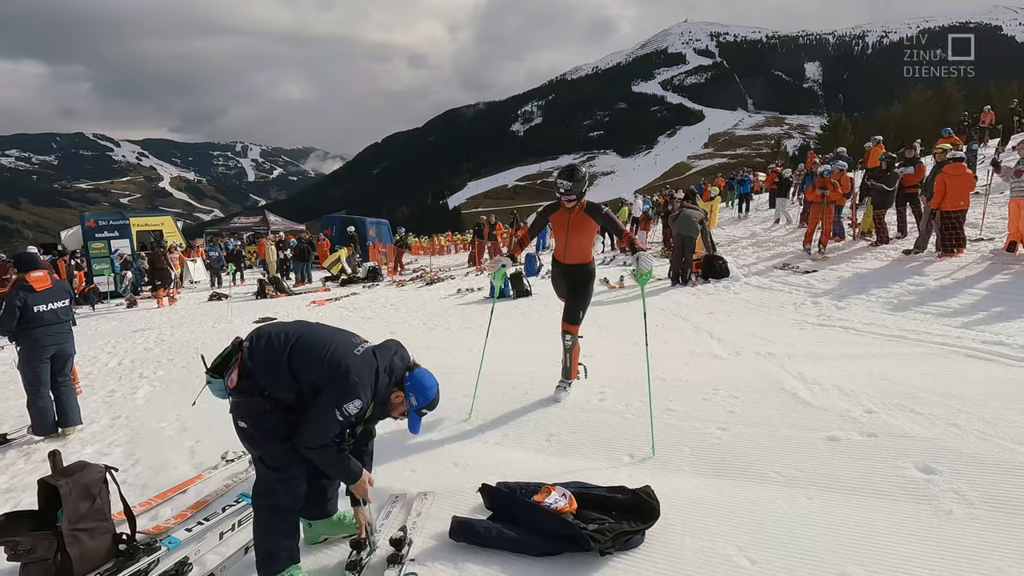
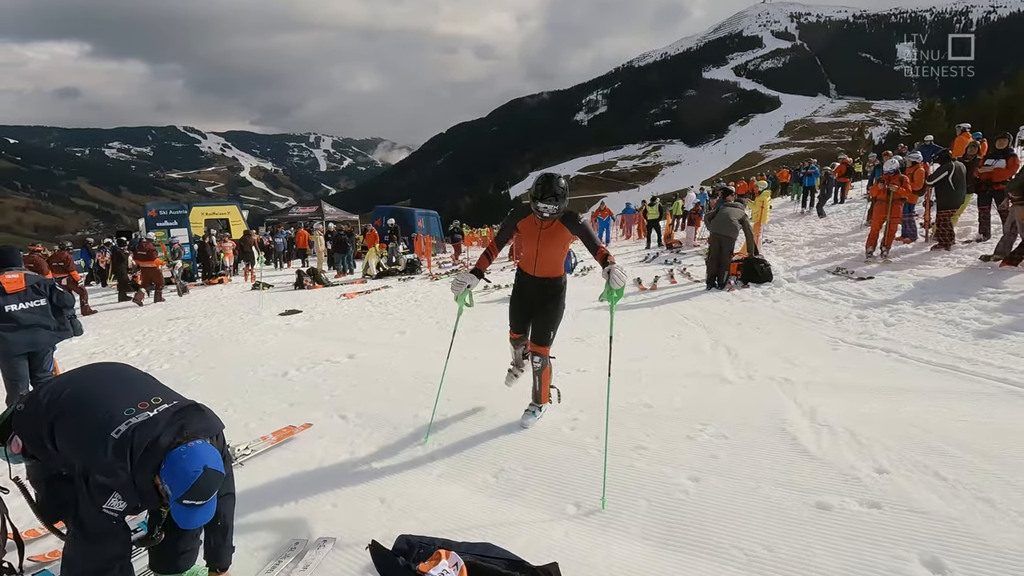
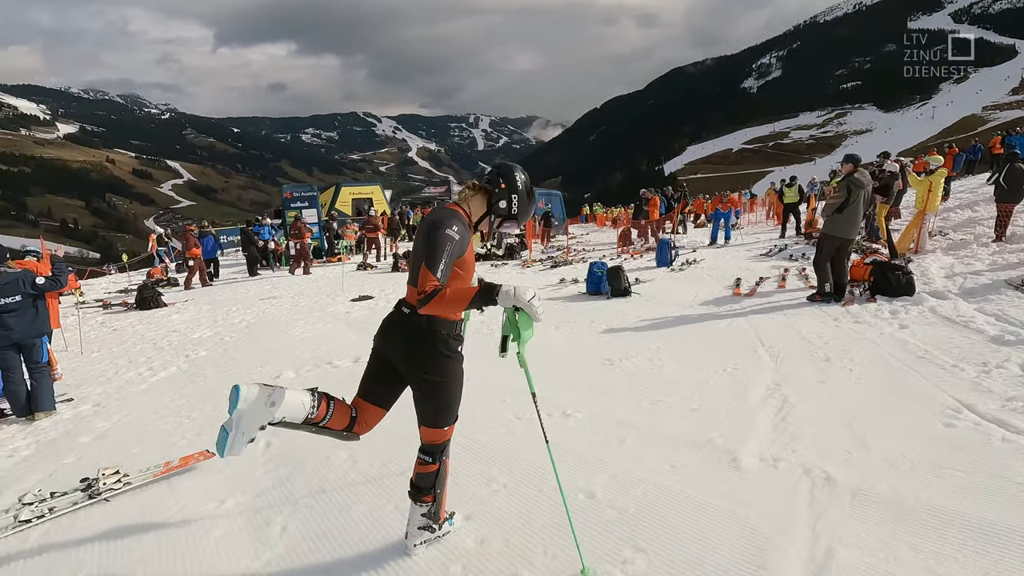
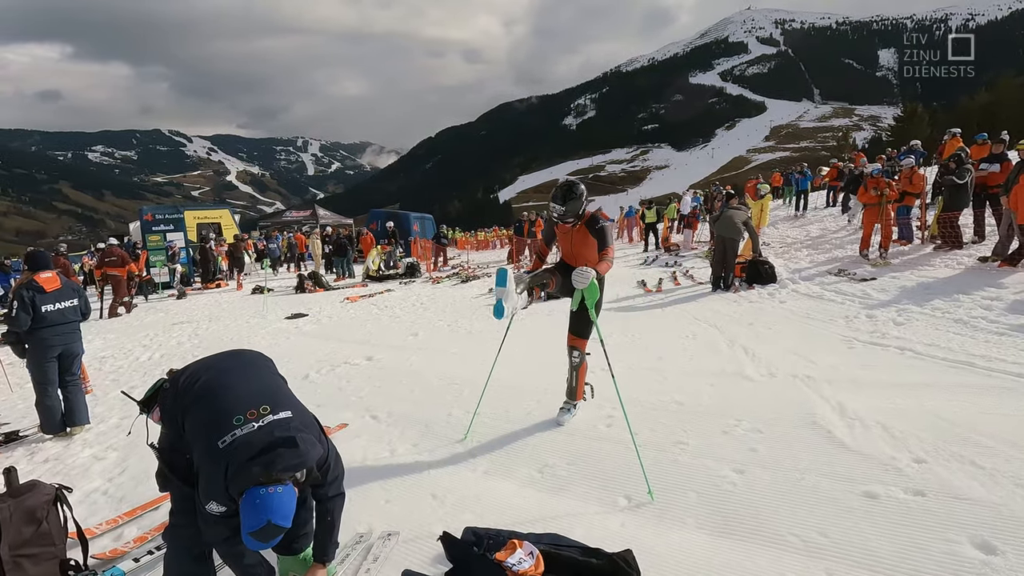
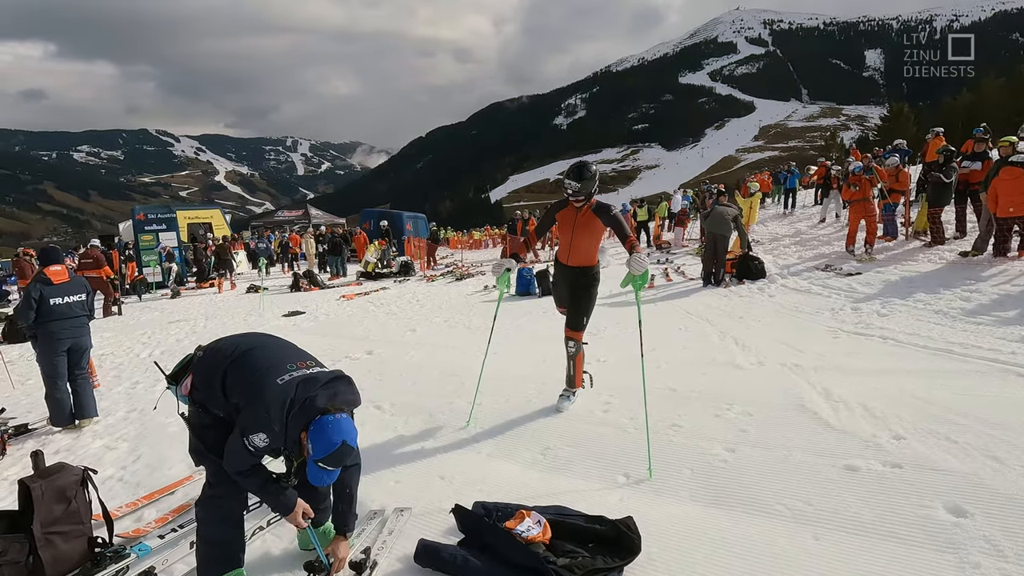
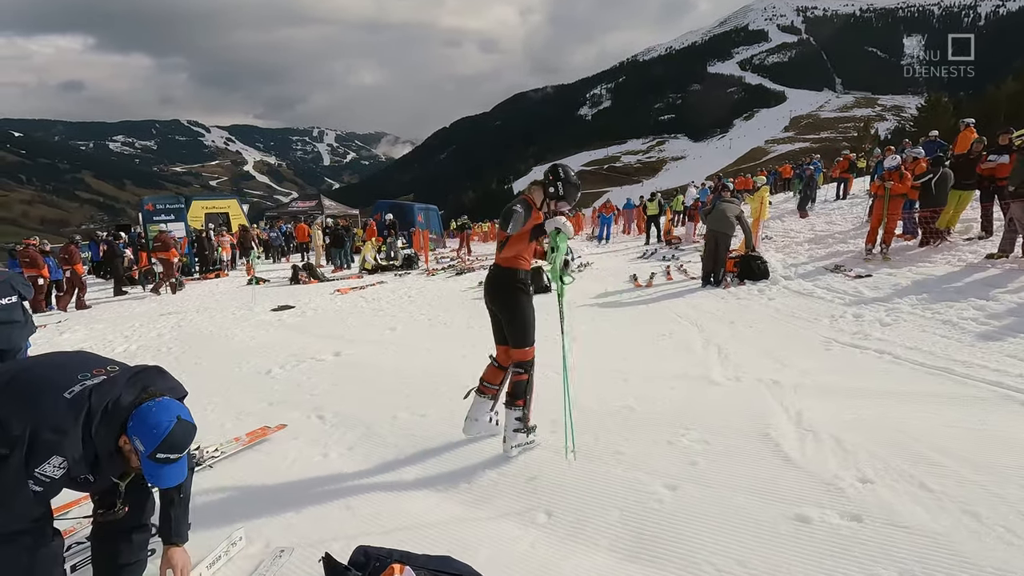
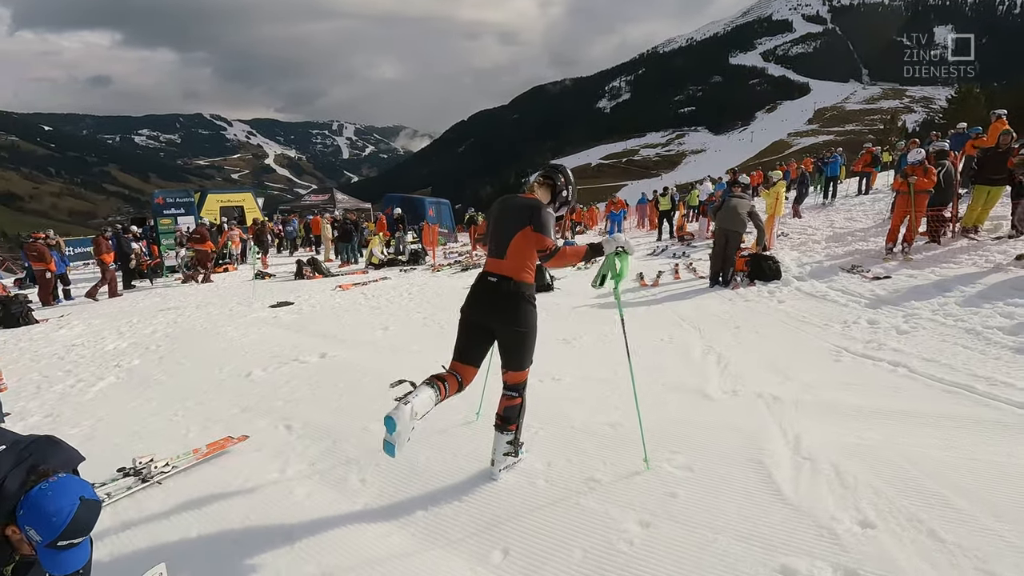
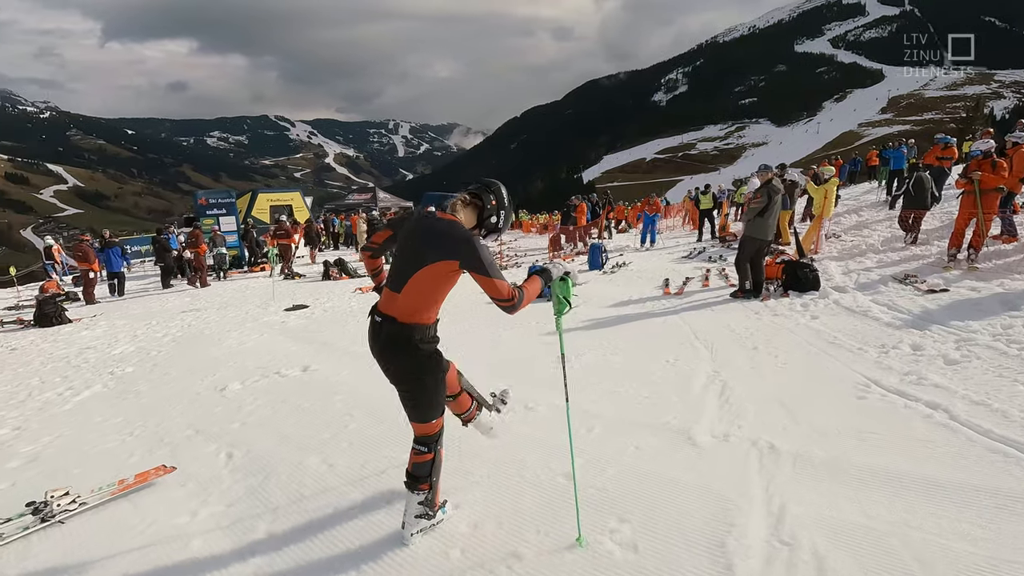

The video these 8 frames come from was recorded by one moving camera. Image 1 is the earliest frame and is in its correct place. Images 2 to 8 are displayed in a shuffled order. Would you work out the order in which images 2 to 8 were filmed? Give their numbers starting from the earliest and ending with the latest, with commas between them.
5, 4, 2, 6, 7, 8, 3
